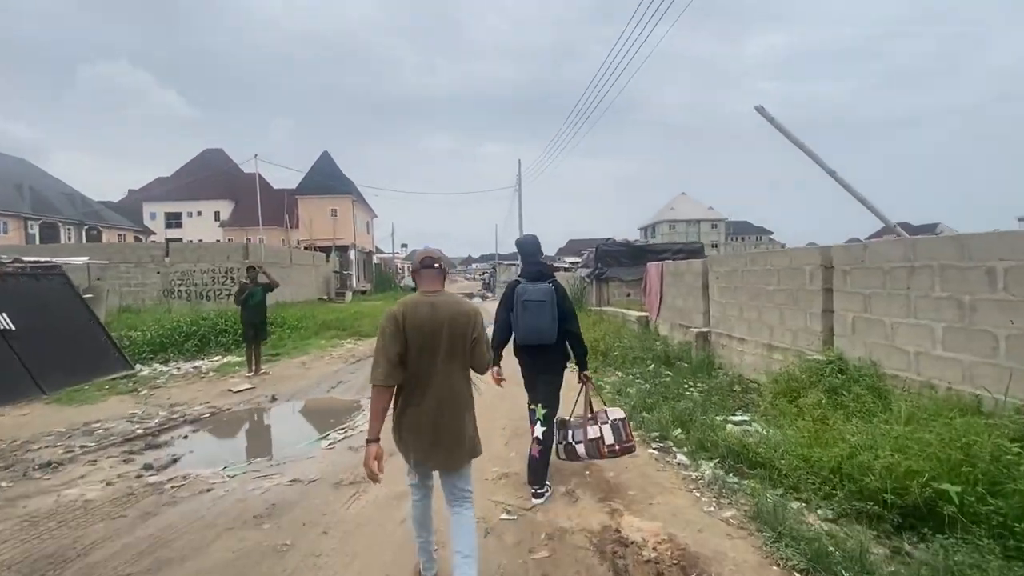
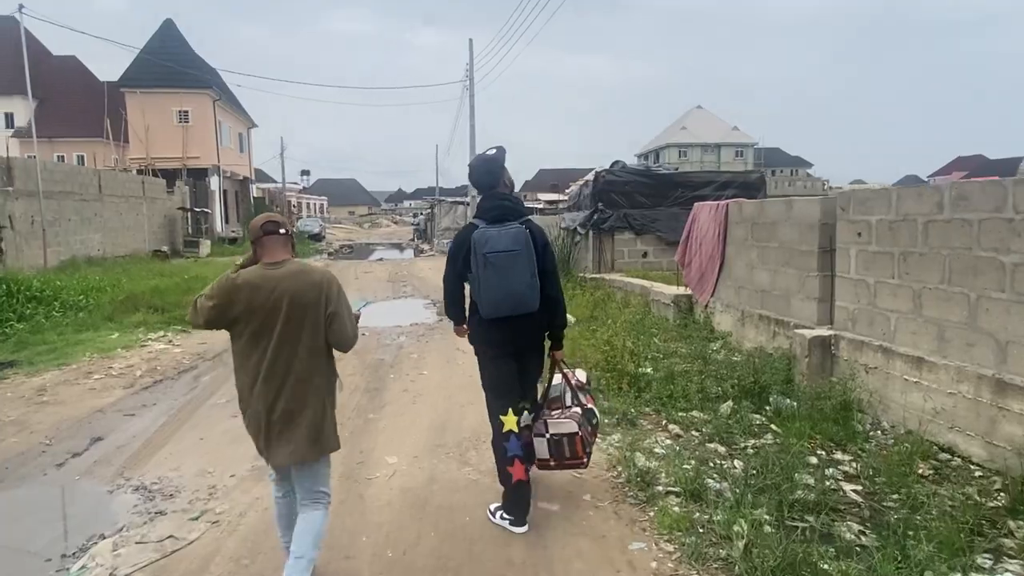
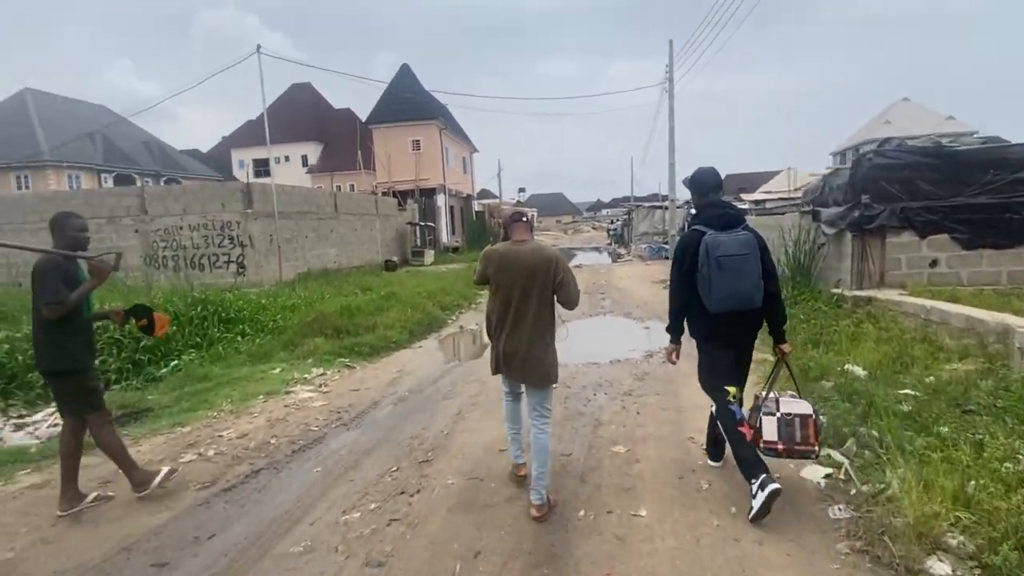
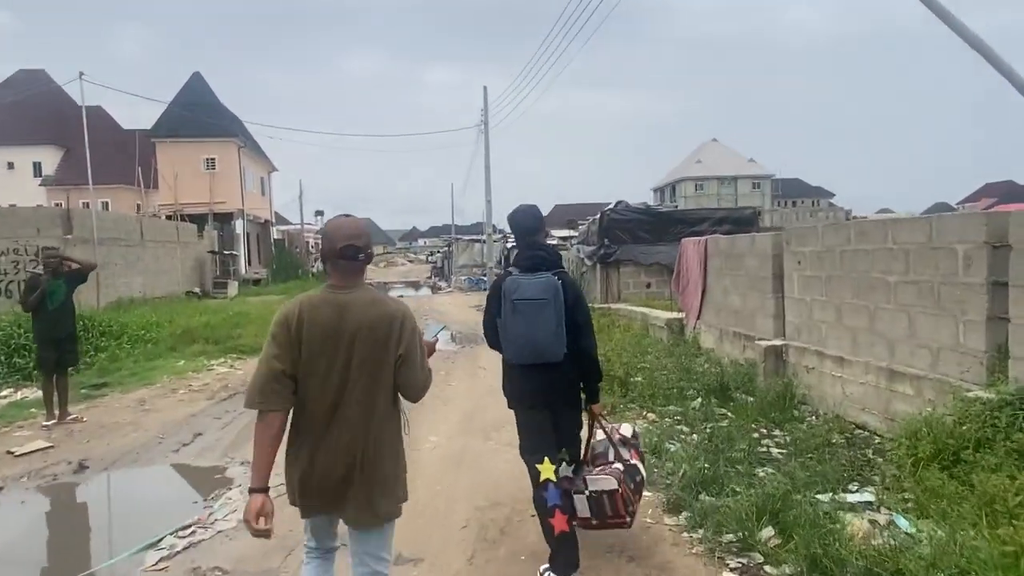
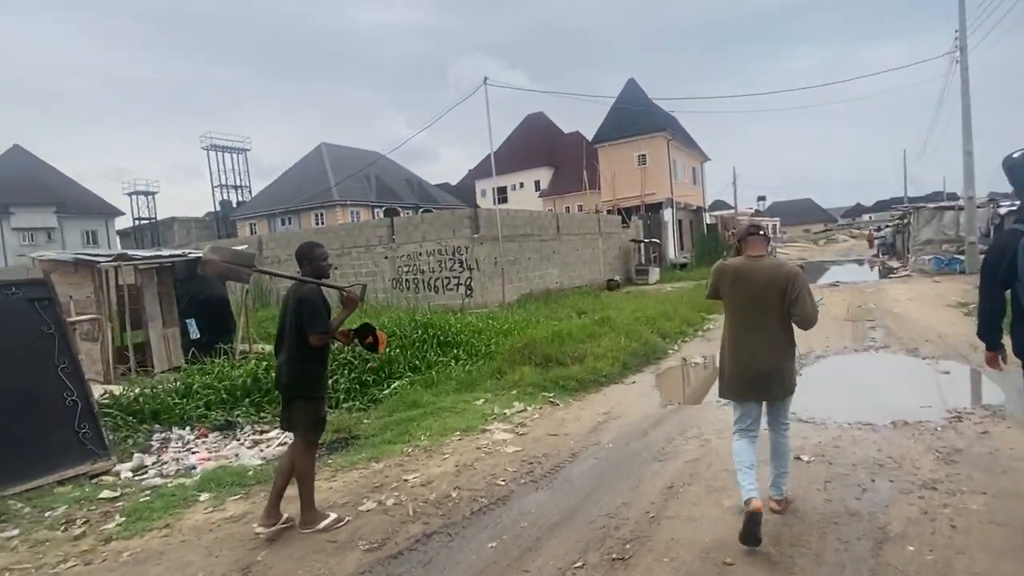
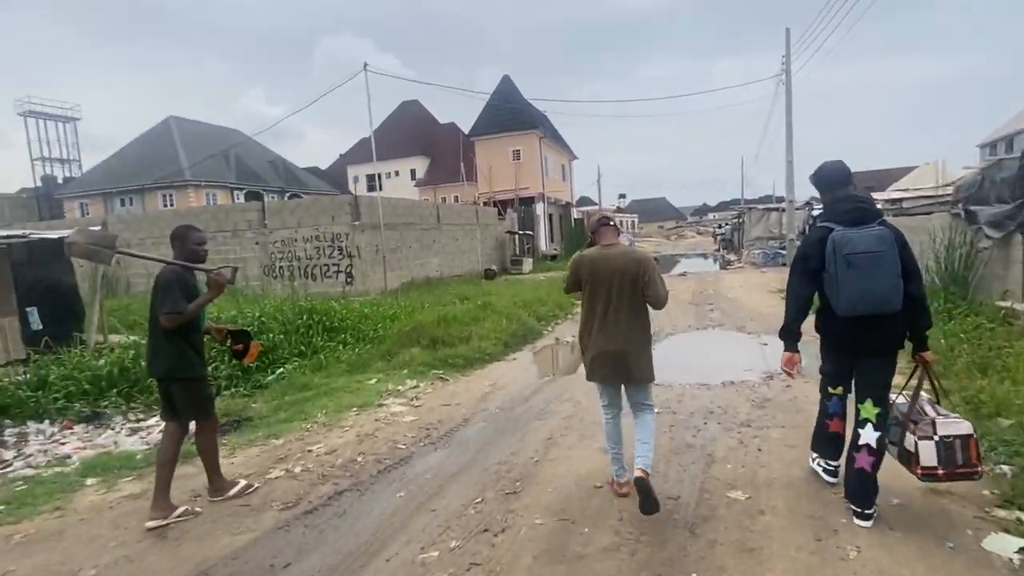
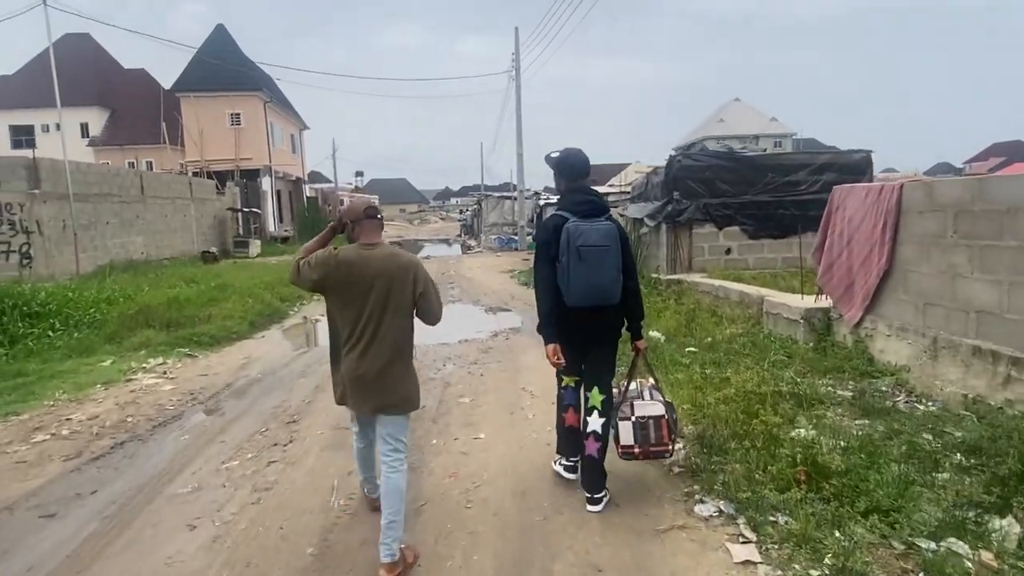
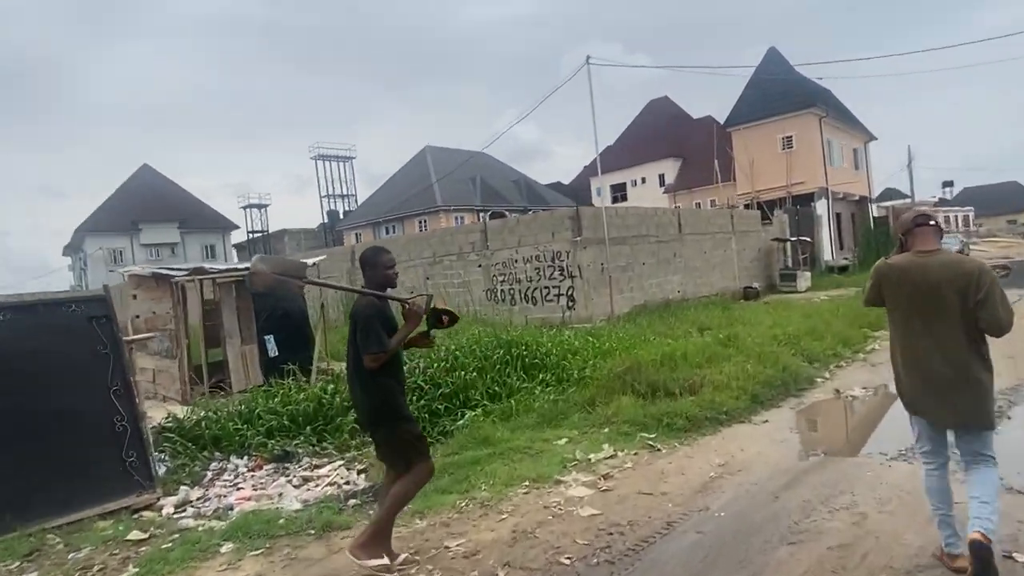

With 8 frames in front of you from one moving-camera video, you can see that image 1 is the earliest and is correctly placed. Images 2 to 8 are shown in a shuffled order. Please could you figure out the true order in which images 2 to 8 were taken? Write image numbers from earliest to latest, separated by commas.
4, 2, 7, 3, 6, 5, 8
